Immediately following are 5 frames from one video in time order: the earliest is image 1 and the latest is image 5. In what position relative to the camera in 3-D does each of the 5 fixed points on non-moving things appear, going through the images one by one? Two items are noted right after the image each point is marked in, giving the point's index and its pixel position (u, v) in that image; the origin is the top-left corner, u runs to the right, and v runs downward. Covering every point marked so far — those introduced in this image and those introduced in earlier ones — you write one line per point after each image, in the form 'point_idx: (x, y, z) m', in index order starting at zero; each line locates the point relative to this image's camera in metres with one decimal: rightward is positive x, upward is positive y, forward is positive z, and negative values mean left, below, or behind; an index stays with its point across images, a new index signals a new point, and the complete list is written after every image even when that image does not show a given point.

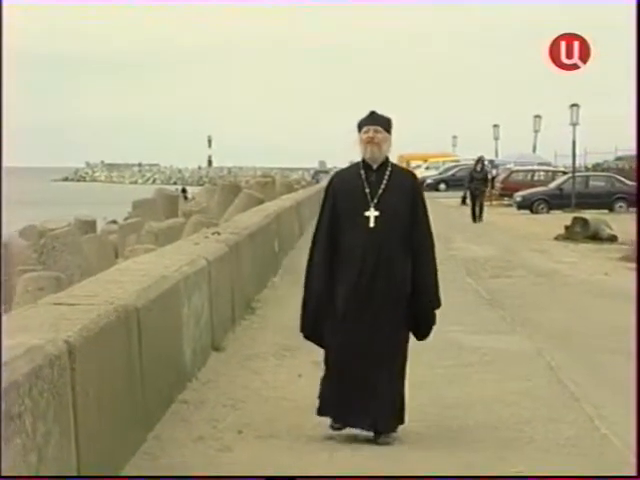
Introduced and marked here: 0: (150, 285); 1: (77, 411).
0: (-0.9, -0.2, +7.0) m
1: (-1.1, -0.8, +5.7) m
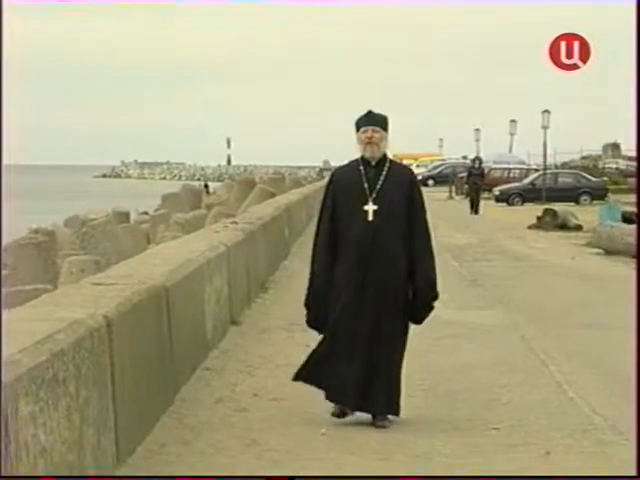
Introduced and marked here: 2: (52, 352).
0: (-0.9, -0.2, +8.0) m
1: (-1.1, -0.7, +6.6) m
2: (-1.3, -0.5, +5.9) m
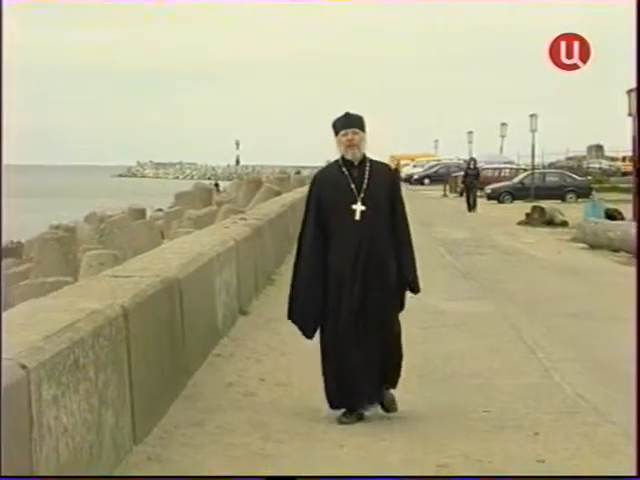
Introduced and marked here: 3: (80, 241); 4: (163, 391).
0: (-0.9, -0.1, +8.4) m
1: (-1.1, -0.7, +7.1) m
2: (-1.3, -0.5, +6.4) m
3: (-3.0, 0.0, +15.4) m
4: (-0.9, -0.9, +7.6) m
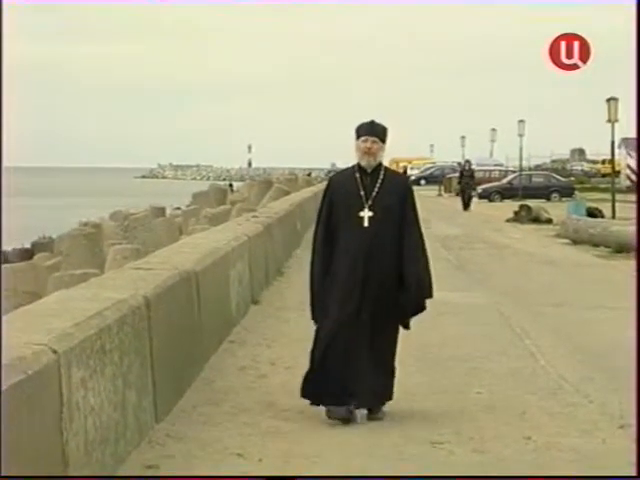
0: (-0.8, -0.1, +9.1) m
1: (-1.0, -0.7, +7.8) m
2: (-1.2, -0.5, +7.1) m
3: (-2.9, 0.0, +16.1) m
4: (-0.9, -0.9, +8.3) m
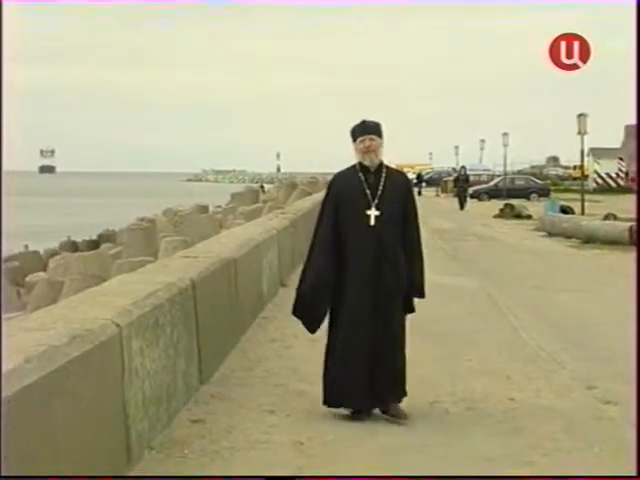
0: (-0.7, -0.1, +10.7) m
1: (-0.9, -0.6, +9.4) m
2: (-1.1, -0.4, +8.7) m
3: (-2.7, +0.1, +17.7) m
4: (-0.8, -0.8, +9.9) m
